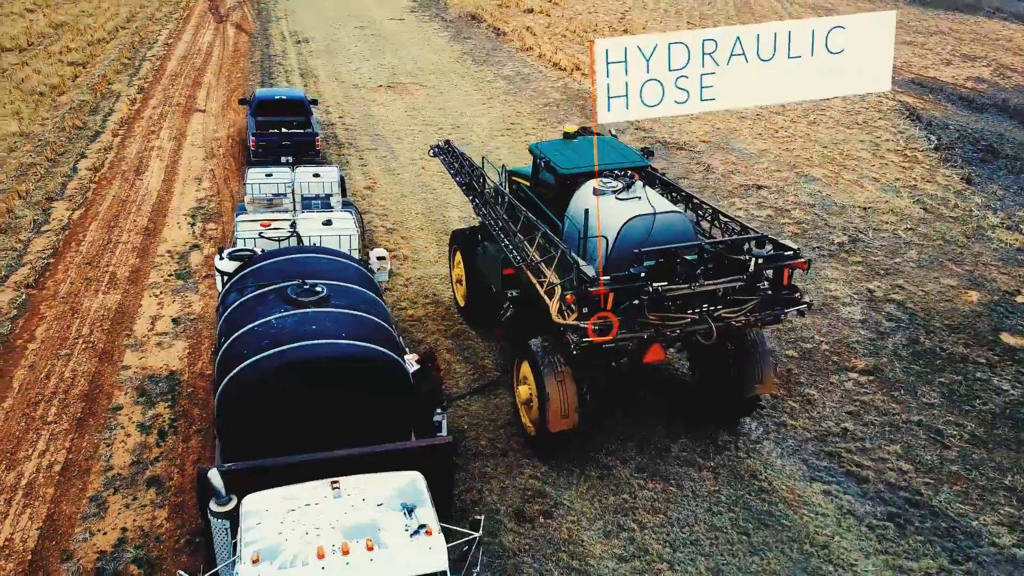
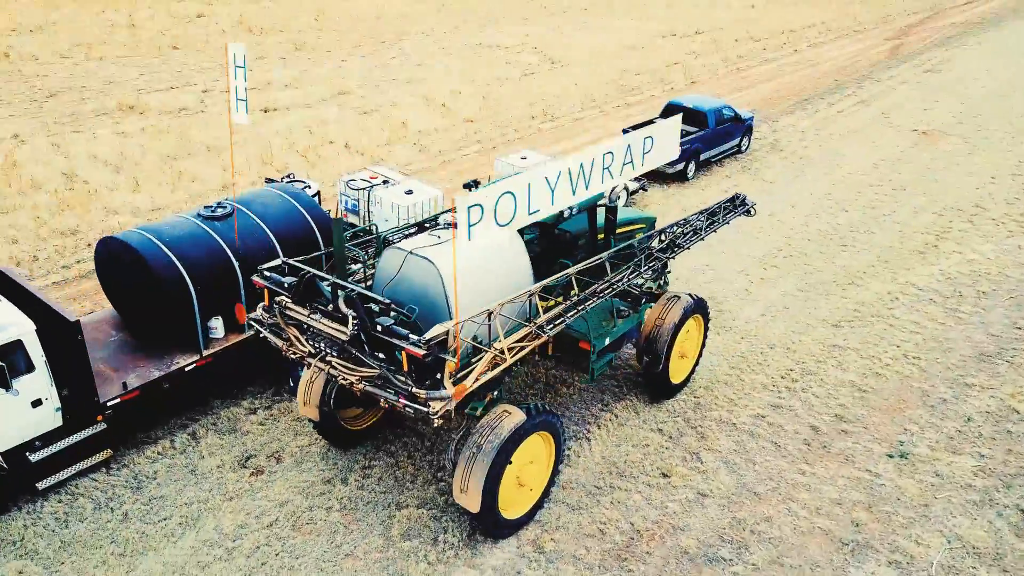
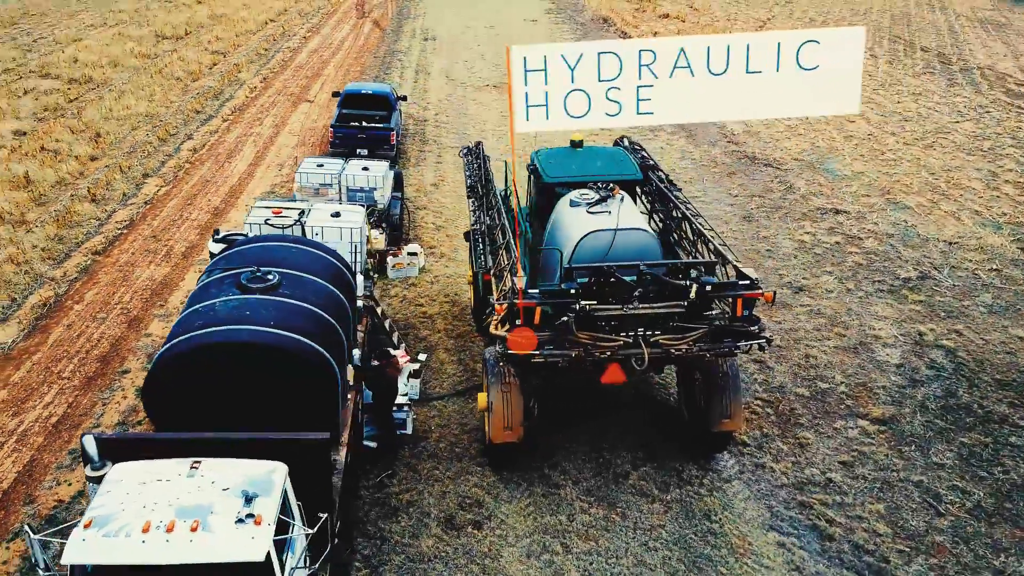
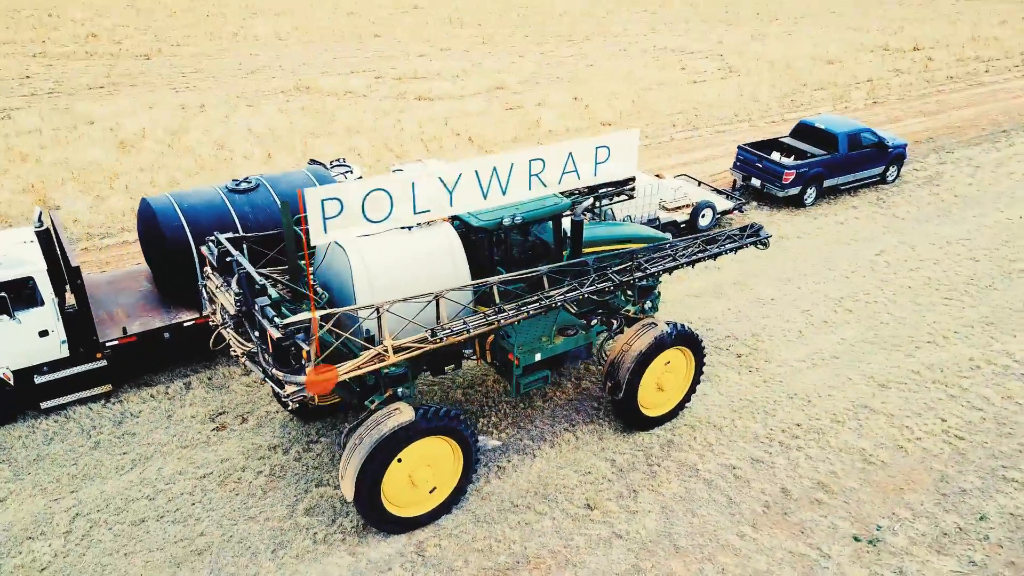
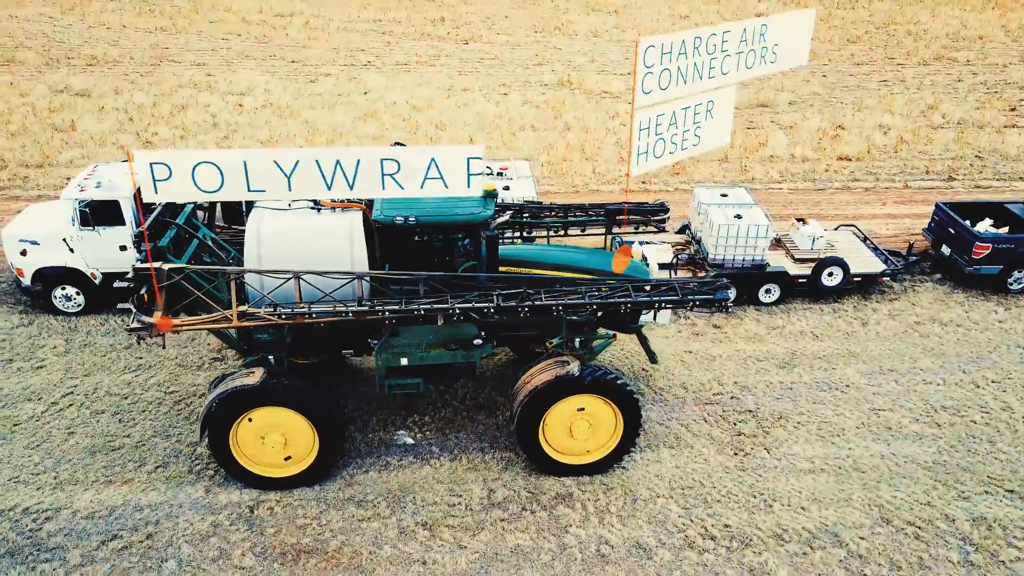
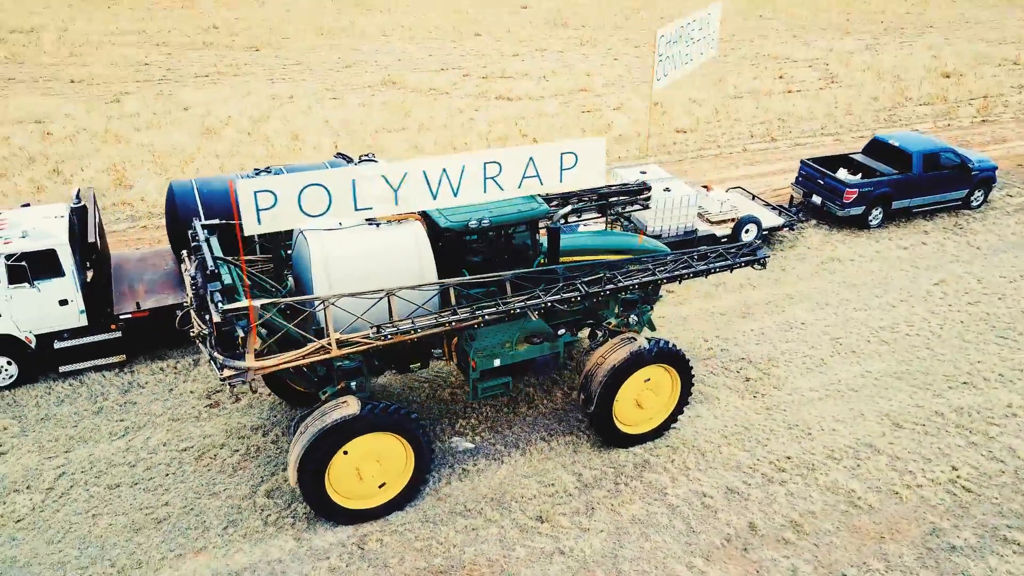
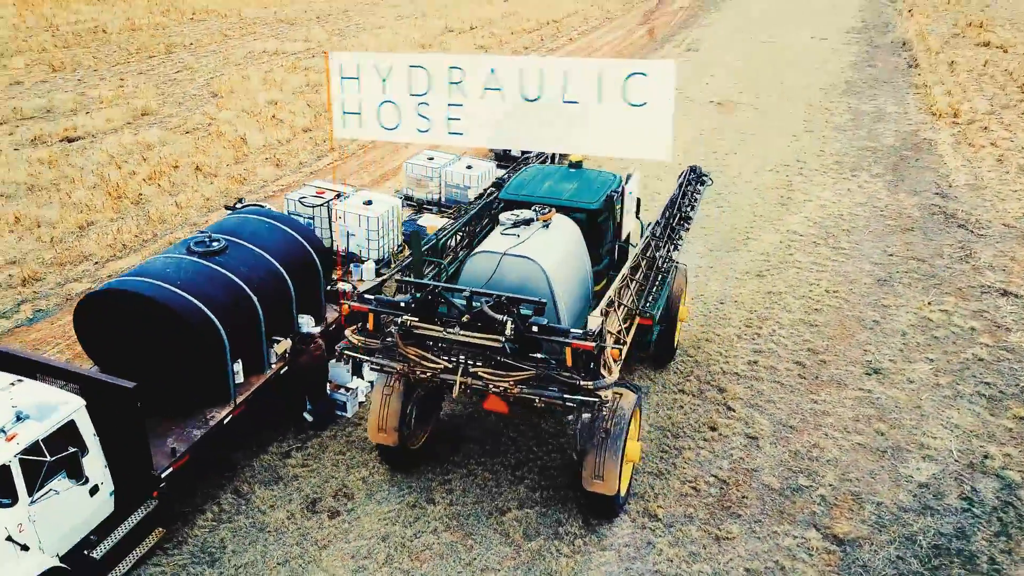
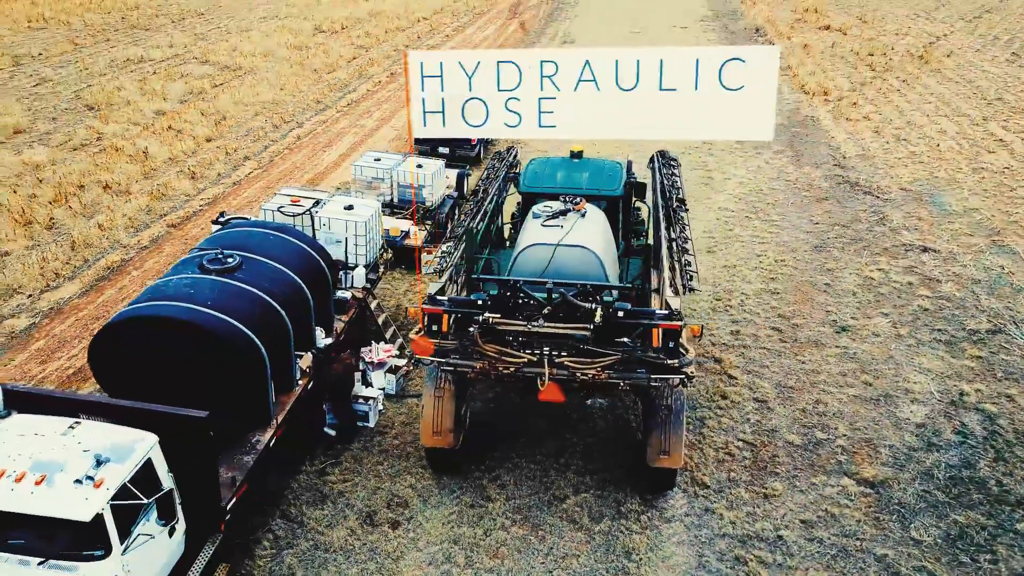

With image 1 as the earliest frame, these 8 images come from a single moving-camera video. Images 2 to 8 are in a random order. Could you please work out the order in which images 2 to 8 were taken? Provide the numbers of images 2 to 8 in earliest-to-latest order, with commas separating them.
3, 8, 7, 2, 4, 6, 5
